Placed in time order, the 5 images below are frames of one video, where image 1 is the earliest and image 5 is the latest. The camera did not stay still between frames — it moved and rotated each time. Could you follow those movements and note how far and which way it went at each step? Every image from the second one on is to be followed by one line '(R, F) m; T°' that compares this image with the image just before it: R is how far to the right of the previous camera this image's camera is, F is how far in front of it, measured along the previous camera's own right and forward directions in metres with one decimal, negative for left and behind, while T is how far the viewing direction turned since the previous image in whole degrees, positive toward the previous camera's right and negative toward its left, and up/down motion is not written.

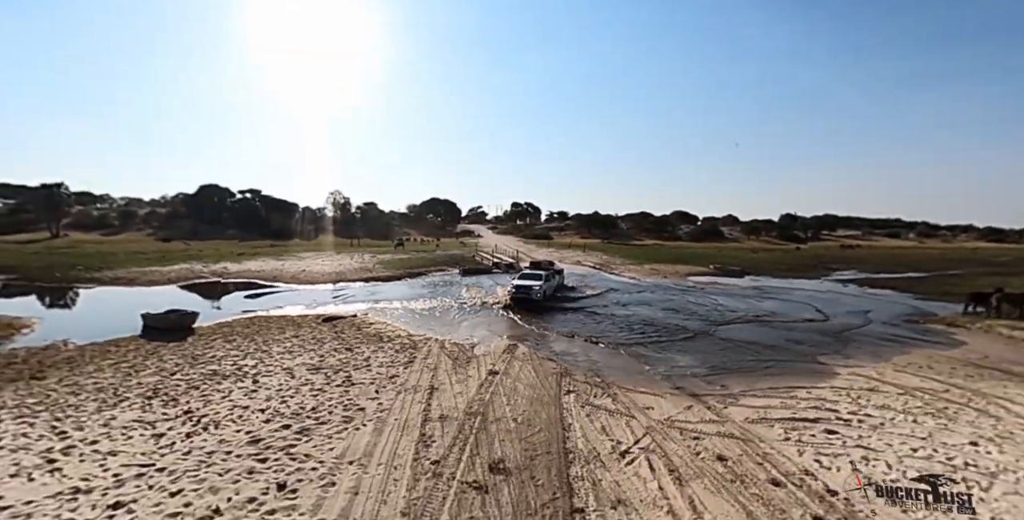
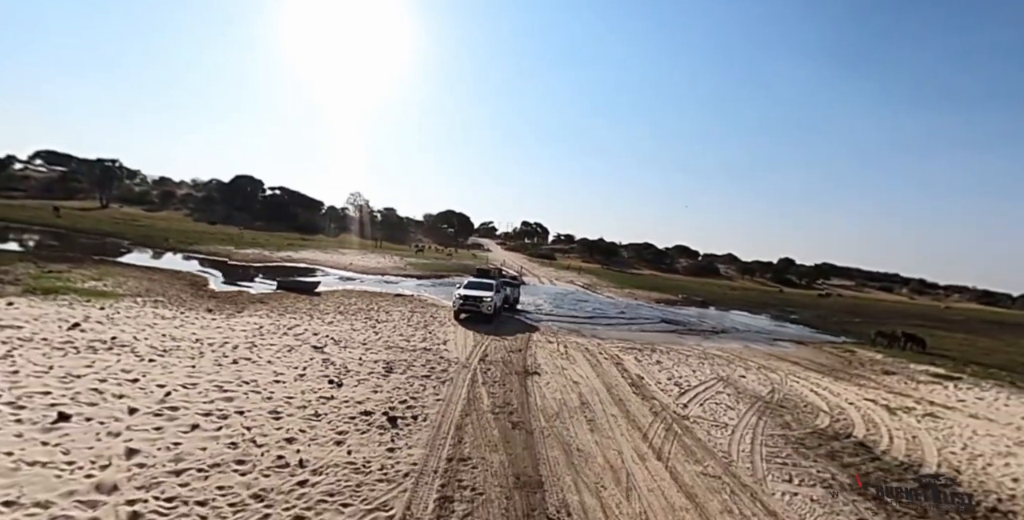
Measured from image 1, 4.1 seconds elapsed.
(+0.1, -9.5) m; -1°
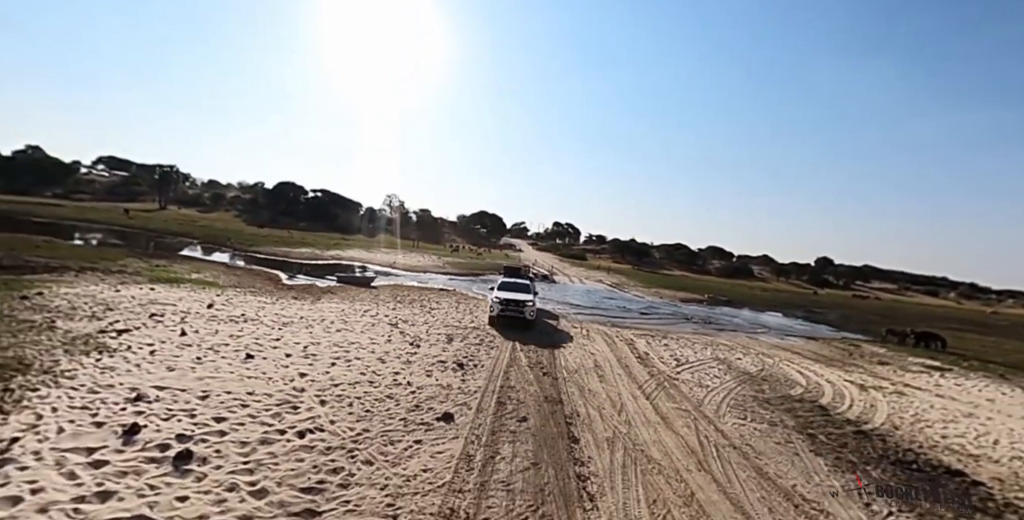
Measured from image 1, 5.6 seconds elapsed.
(0.0, -3.3) m; -4°
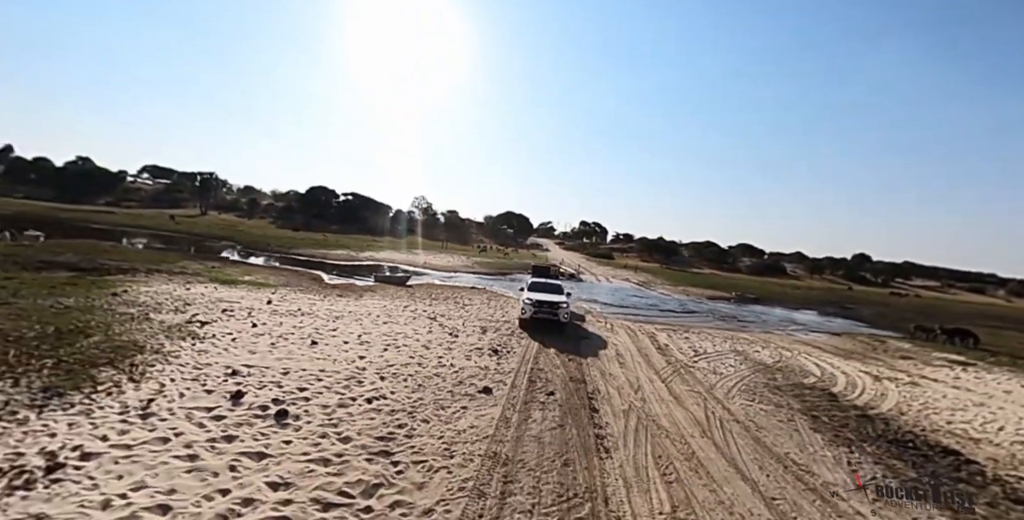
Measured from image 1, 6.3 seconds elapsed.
(-0.1, -1.4) m; -3°
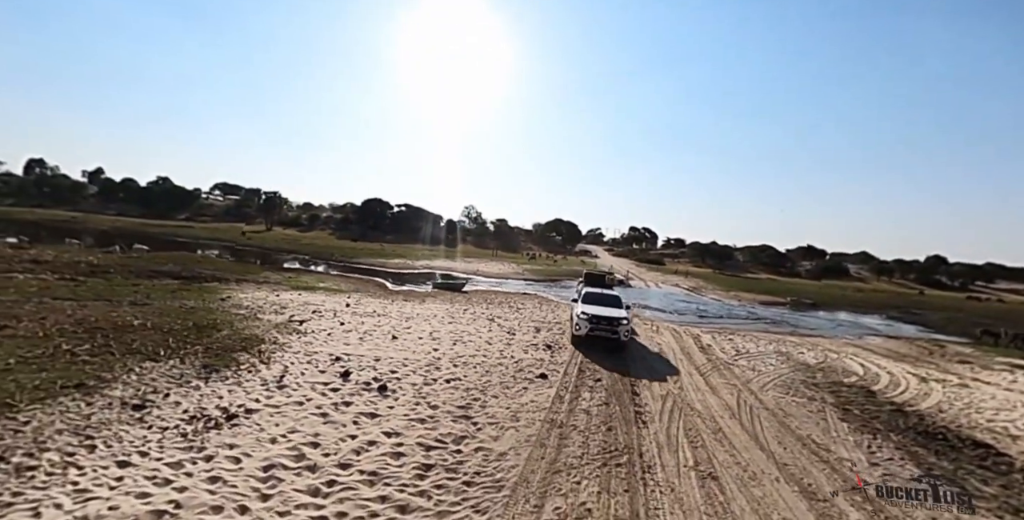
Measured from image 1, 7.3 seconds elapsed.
(-0.1, -1.9) m; -6°
